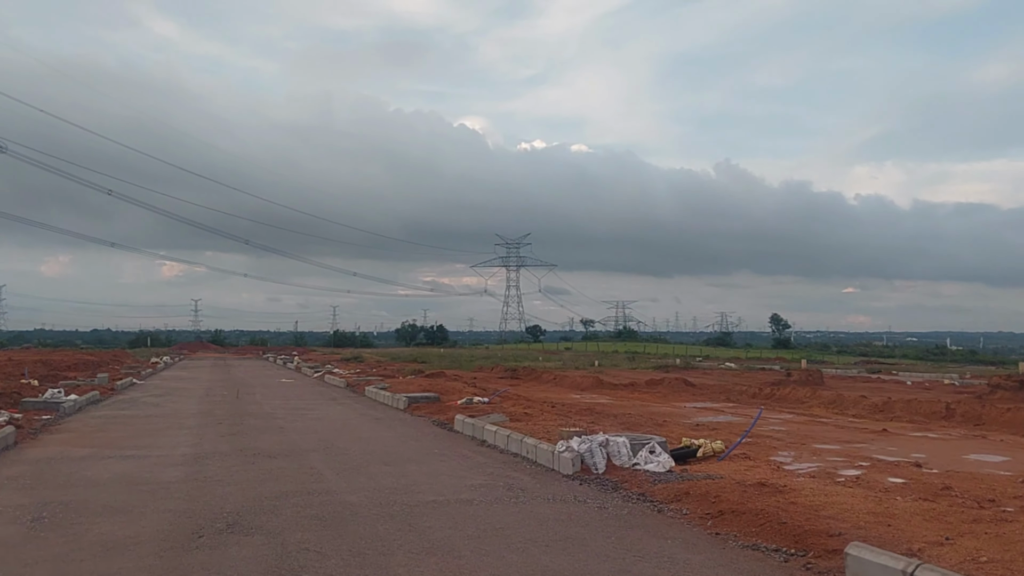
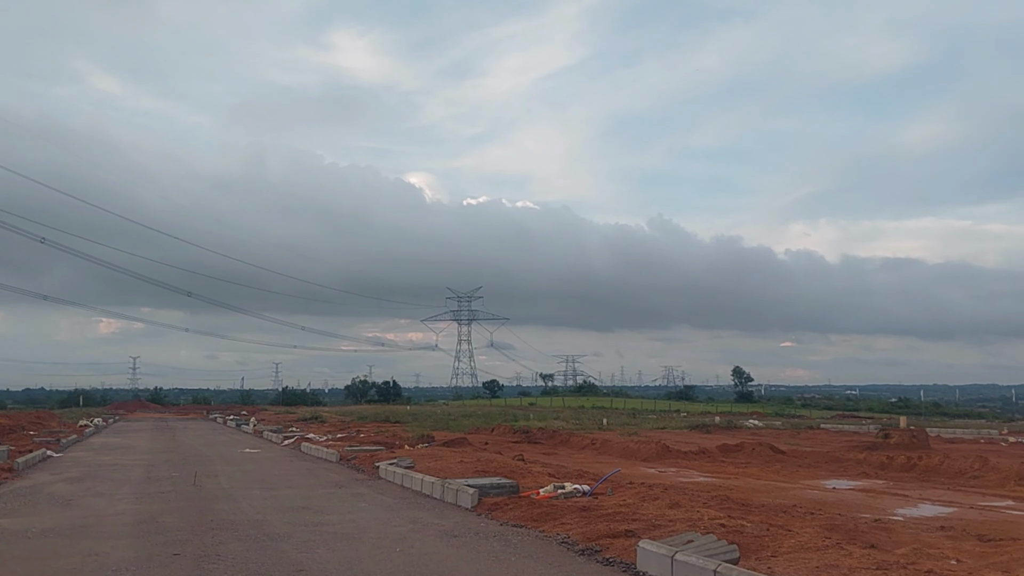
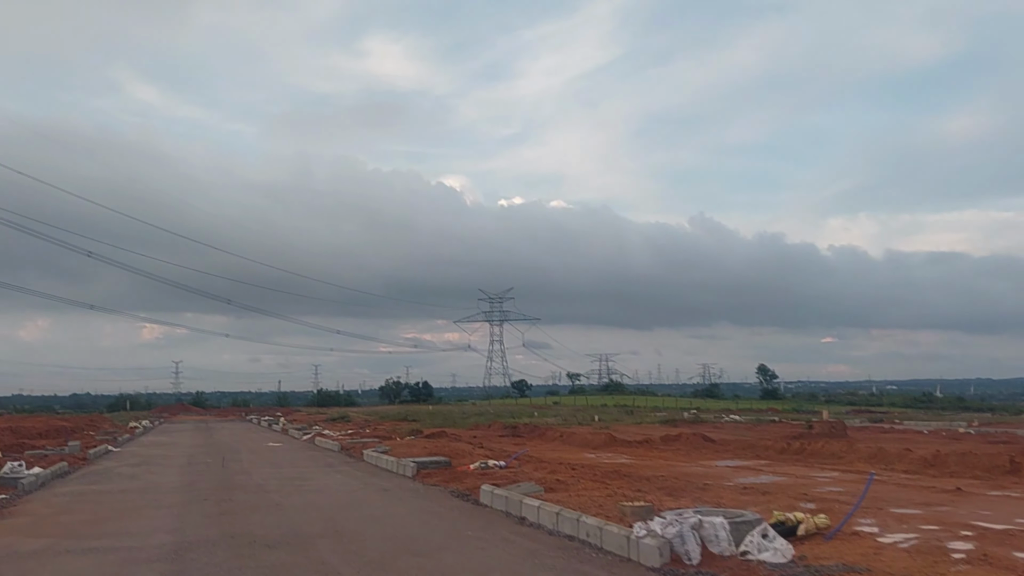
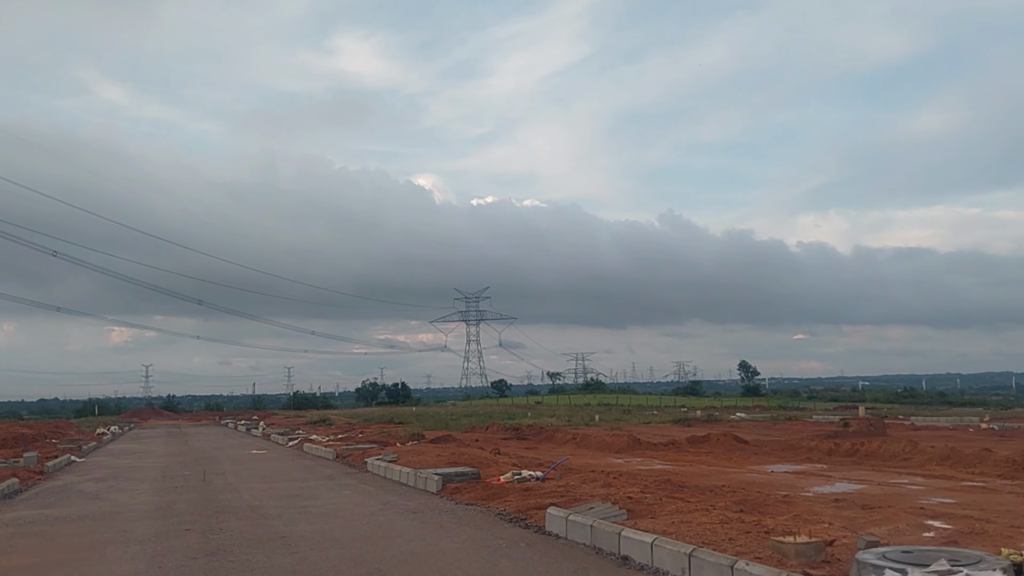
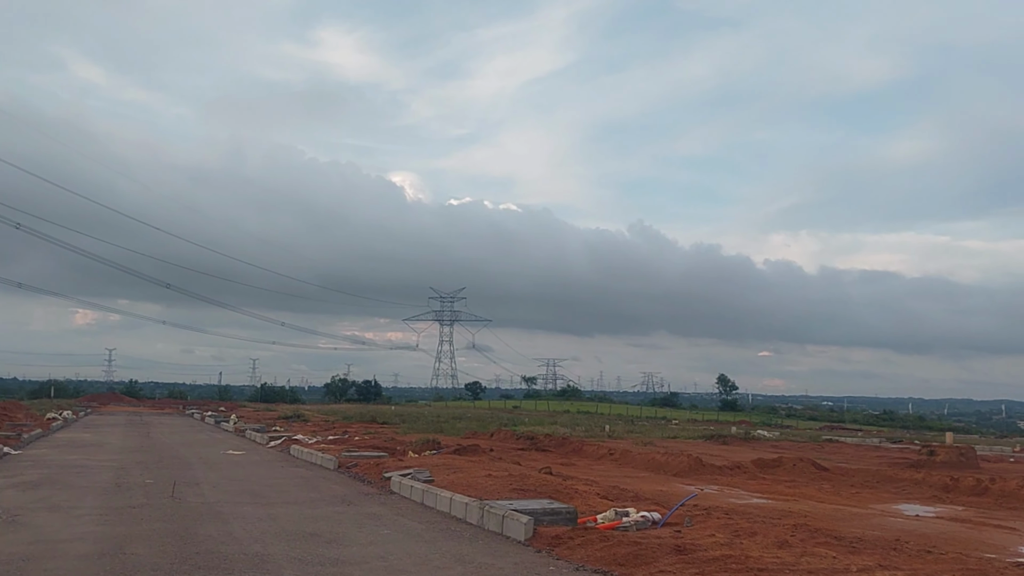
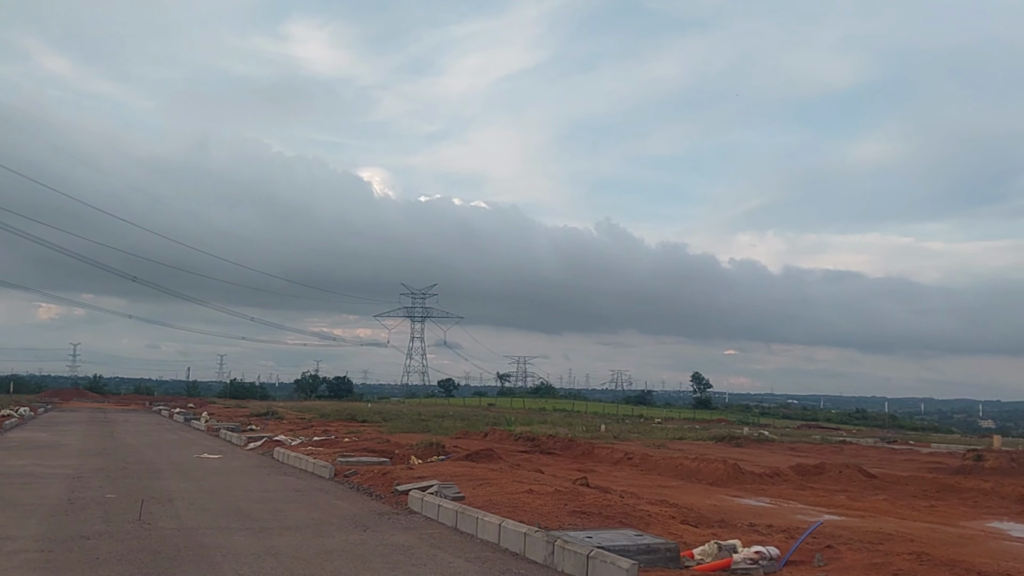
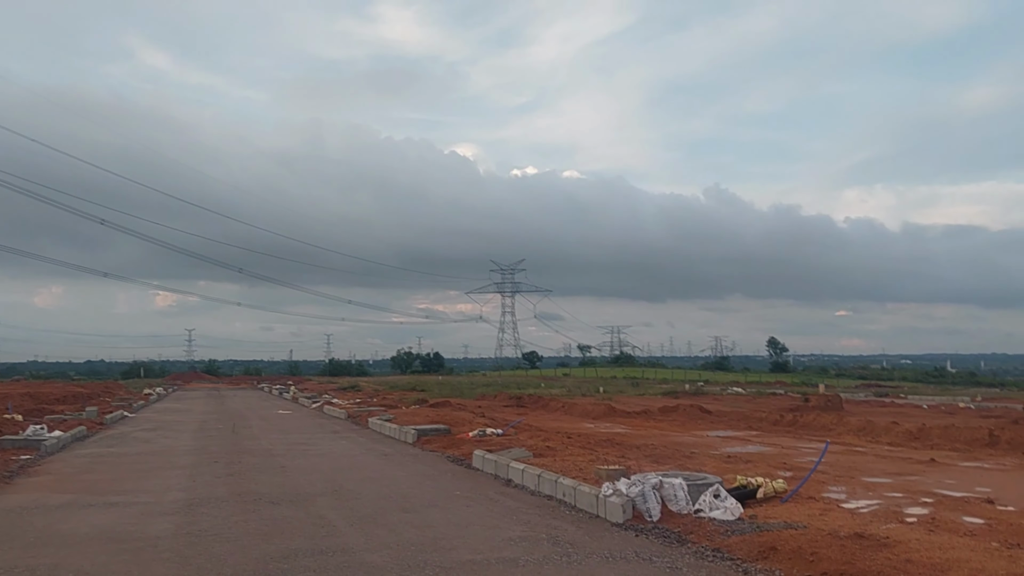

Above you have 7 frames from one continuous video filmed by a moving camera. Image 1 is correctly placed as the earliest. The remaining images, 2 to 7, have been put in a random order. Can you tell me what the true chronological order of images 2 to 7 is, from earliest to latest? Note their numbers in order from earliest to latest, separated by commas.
7, 3, 4, 2, 5, 6
